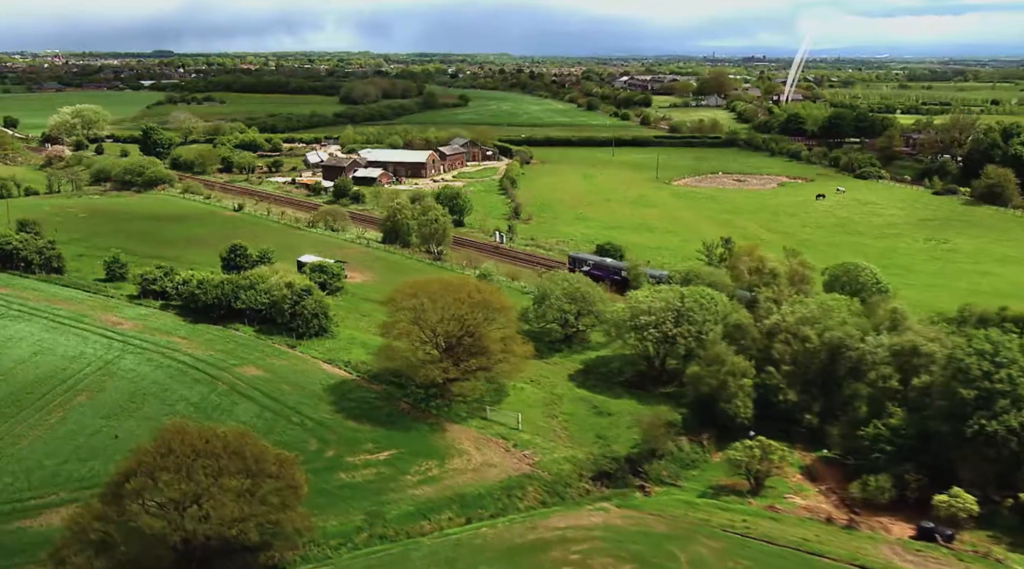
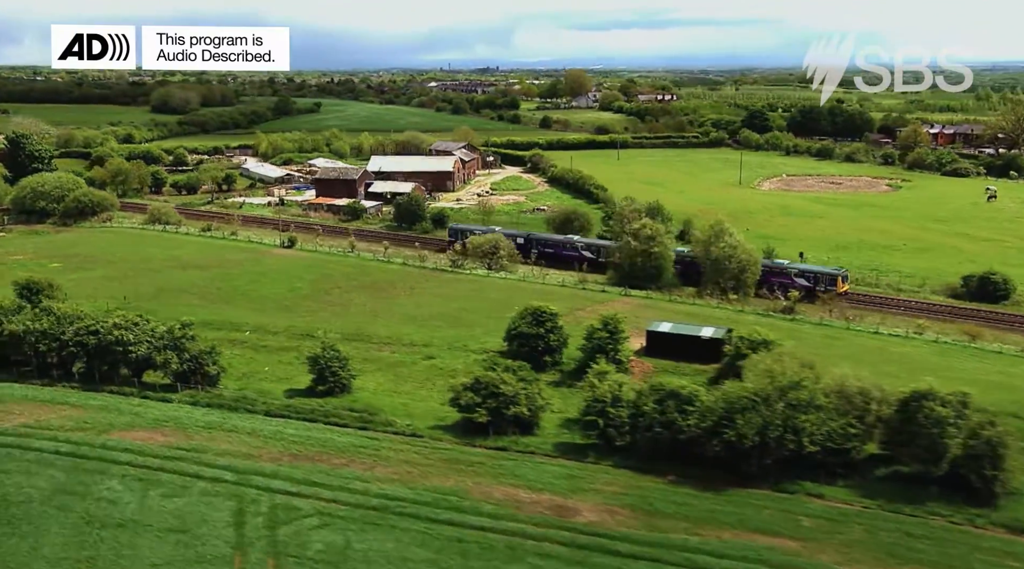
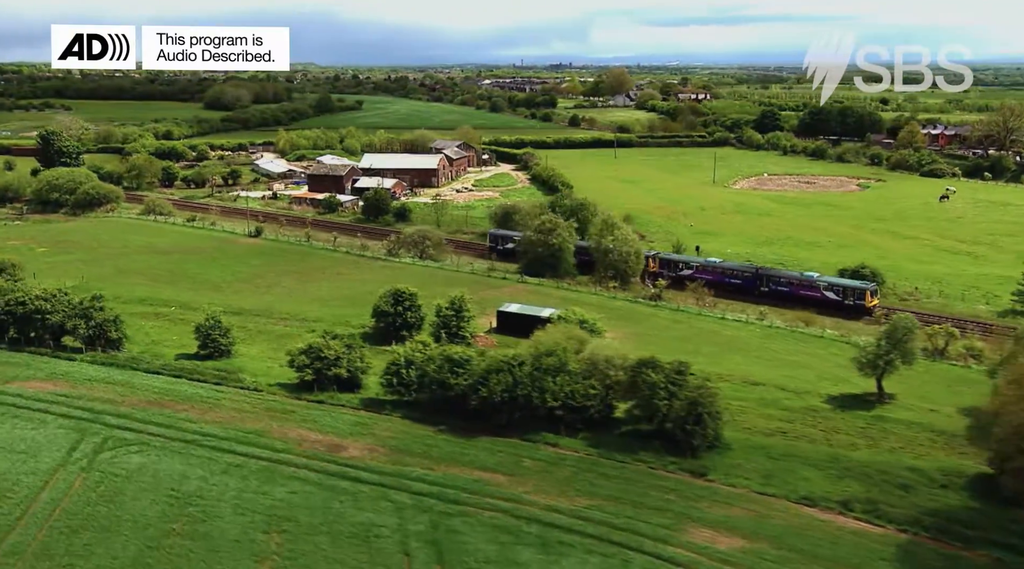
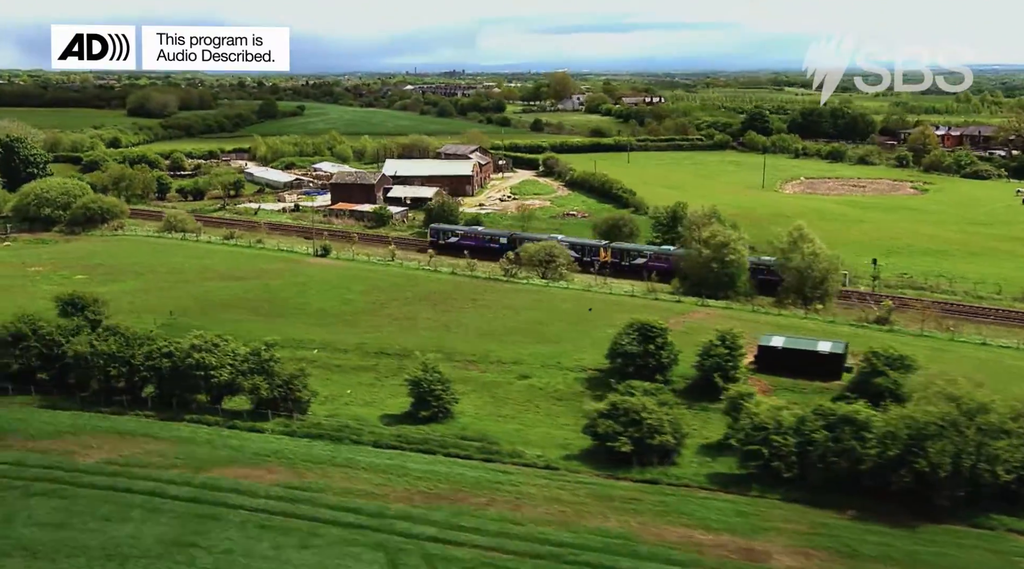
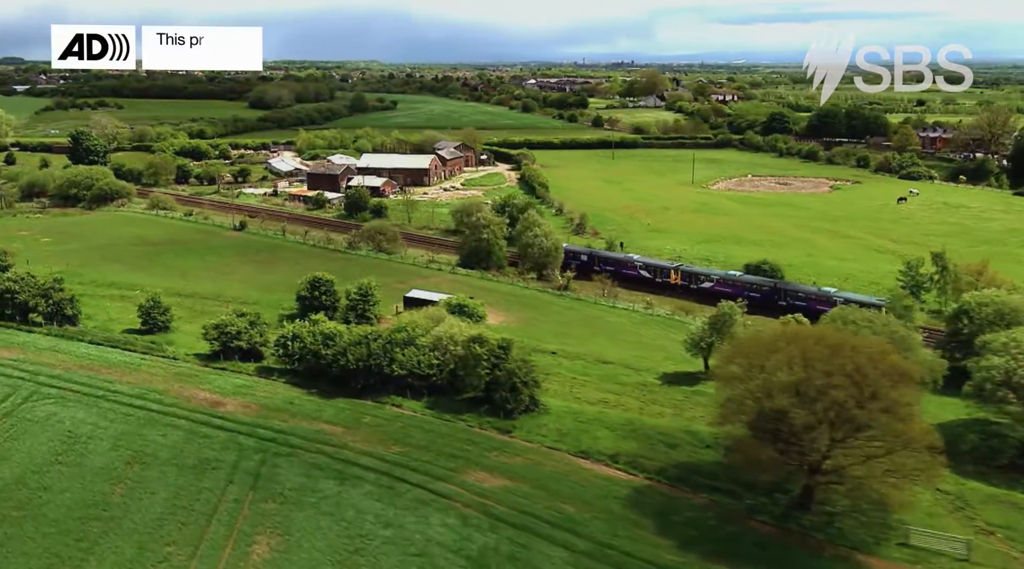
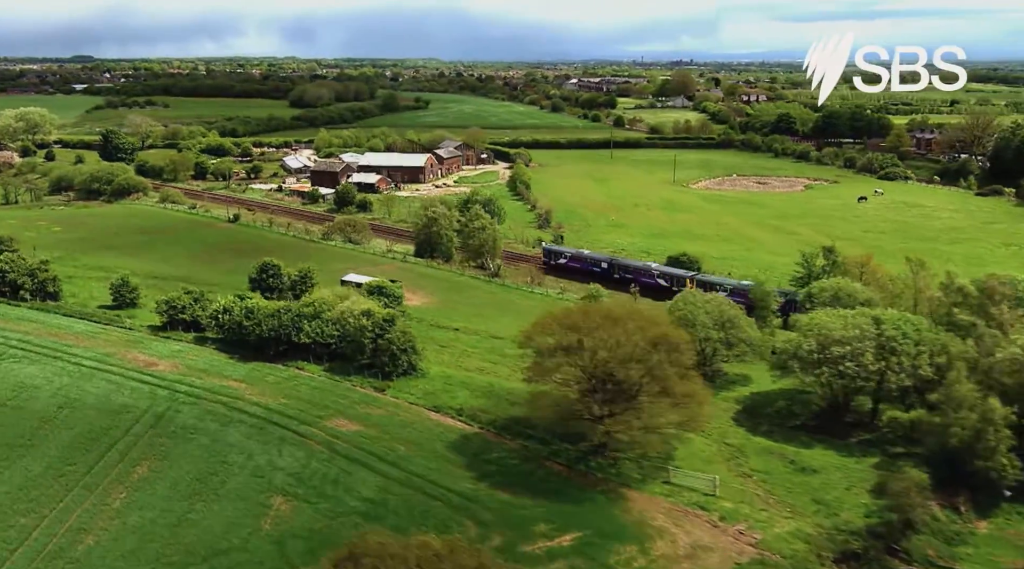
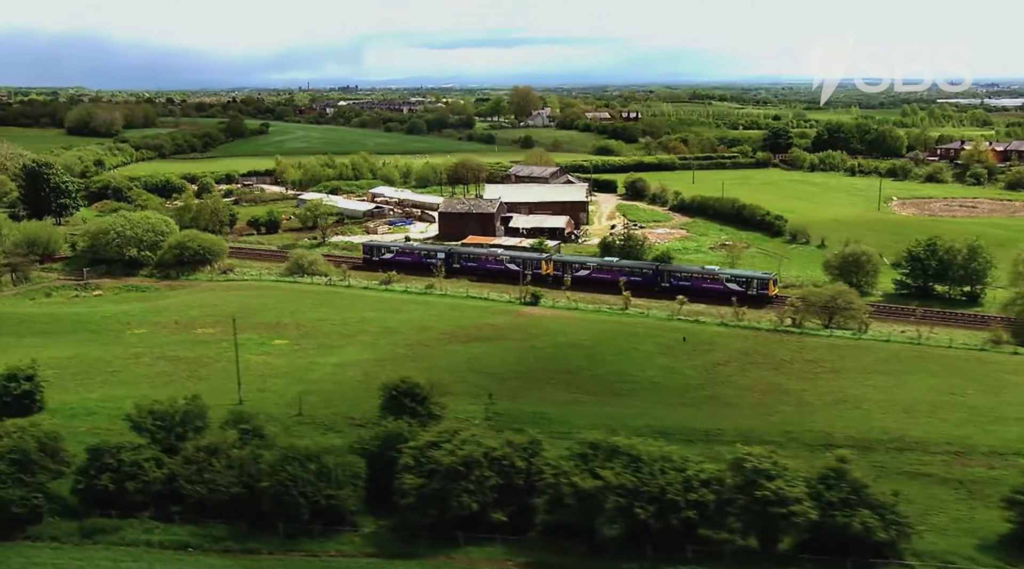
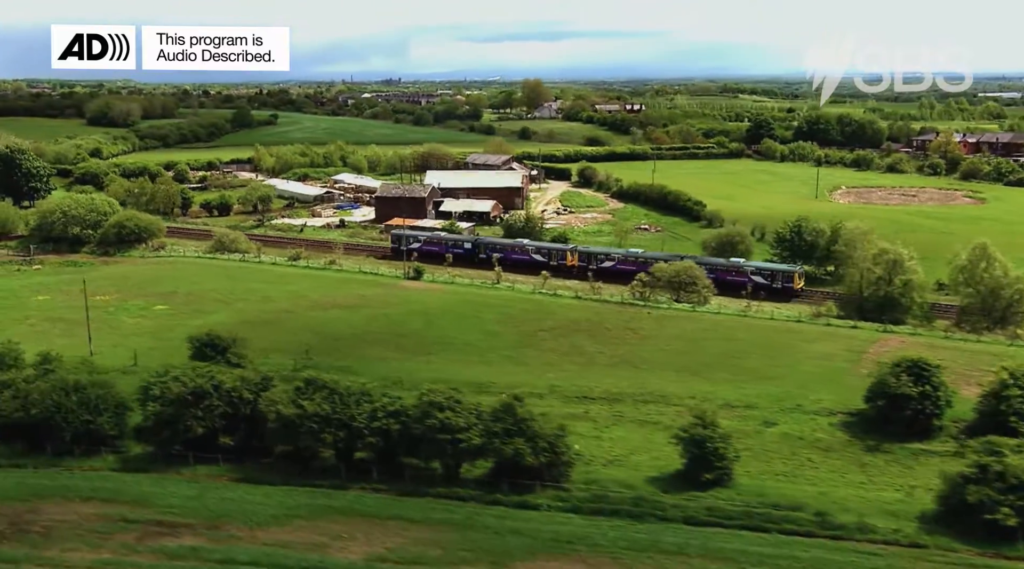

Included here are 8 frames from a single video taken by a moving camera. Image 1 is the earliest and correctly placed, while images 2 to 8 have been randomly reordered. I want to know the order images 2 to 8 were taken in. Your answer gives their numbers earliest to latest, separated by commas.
6, 5, 3, 2, 4, 8, 7
